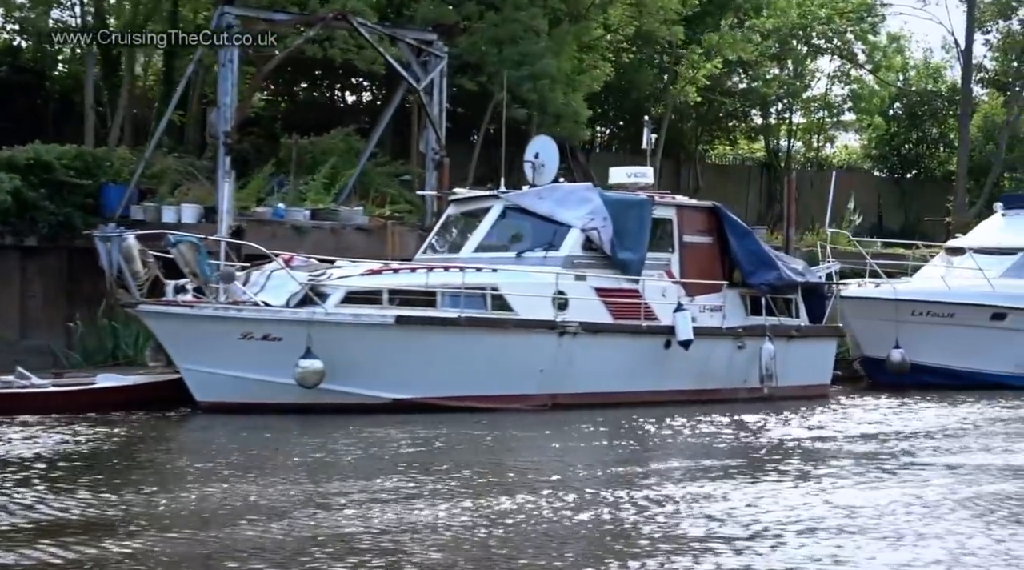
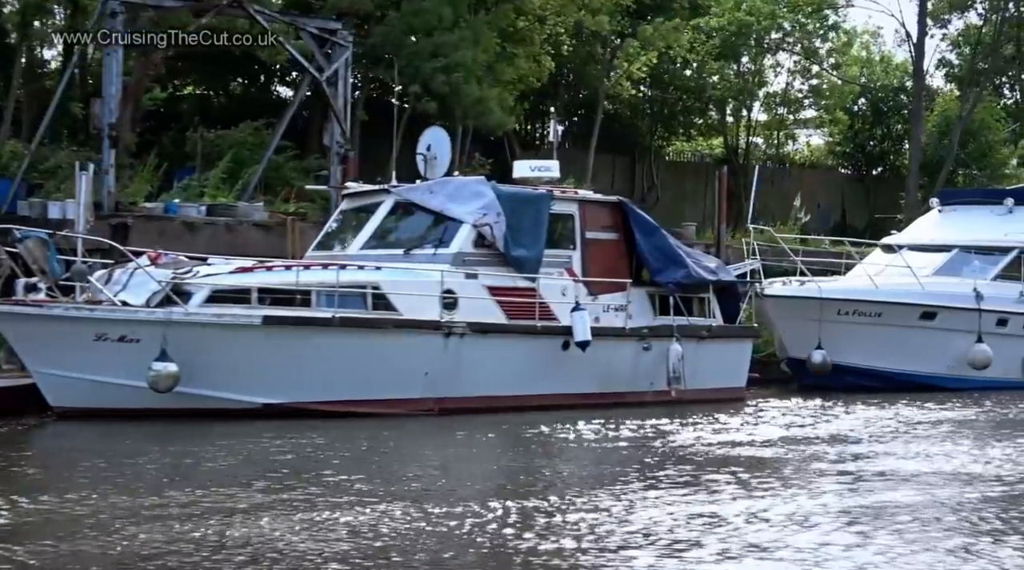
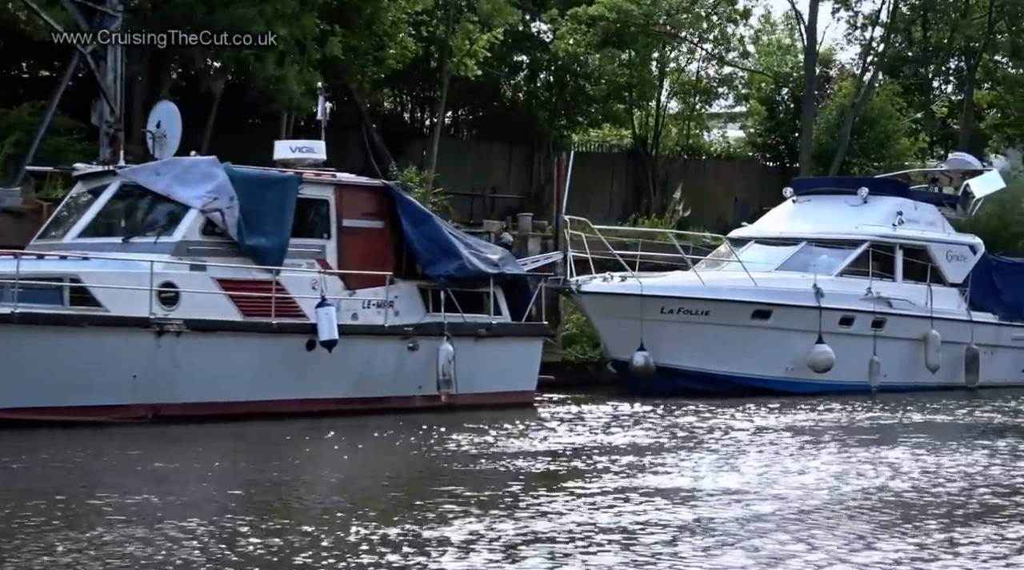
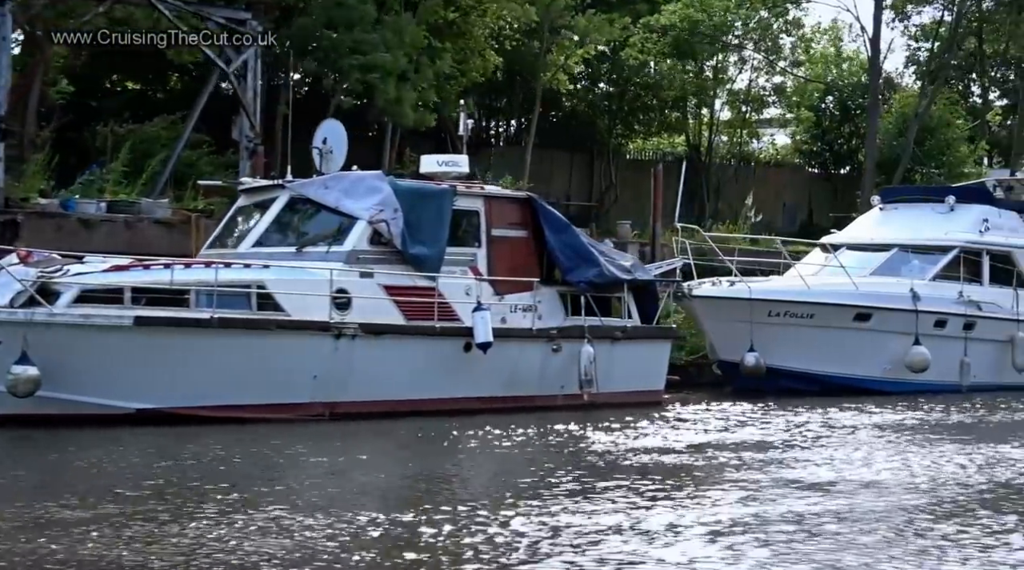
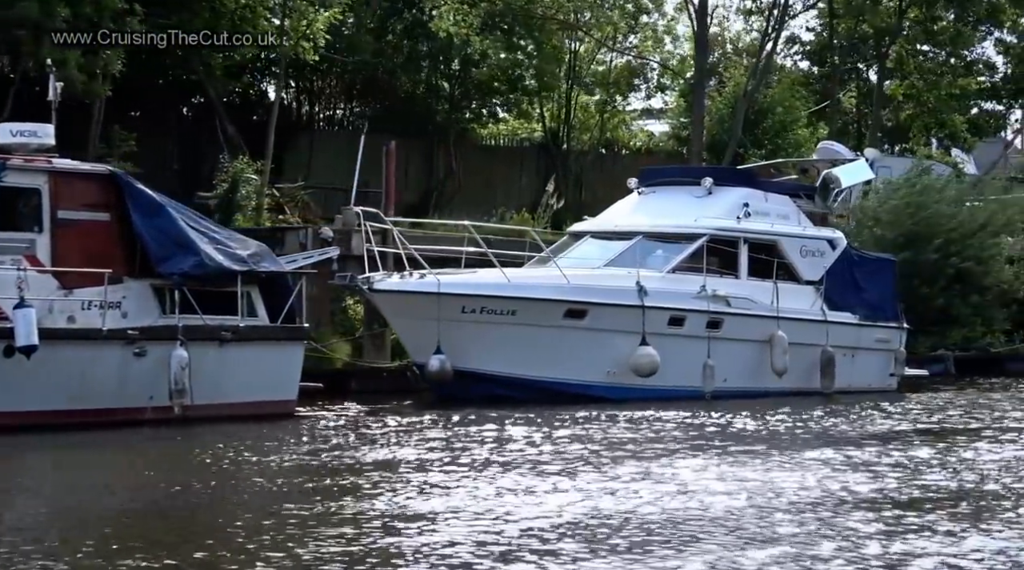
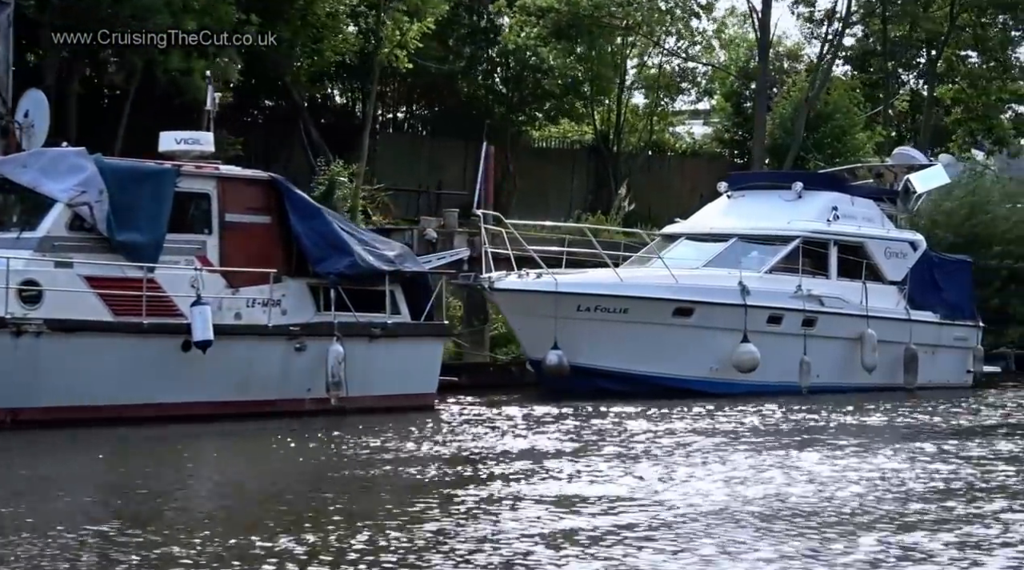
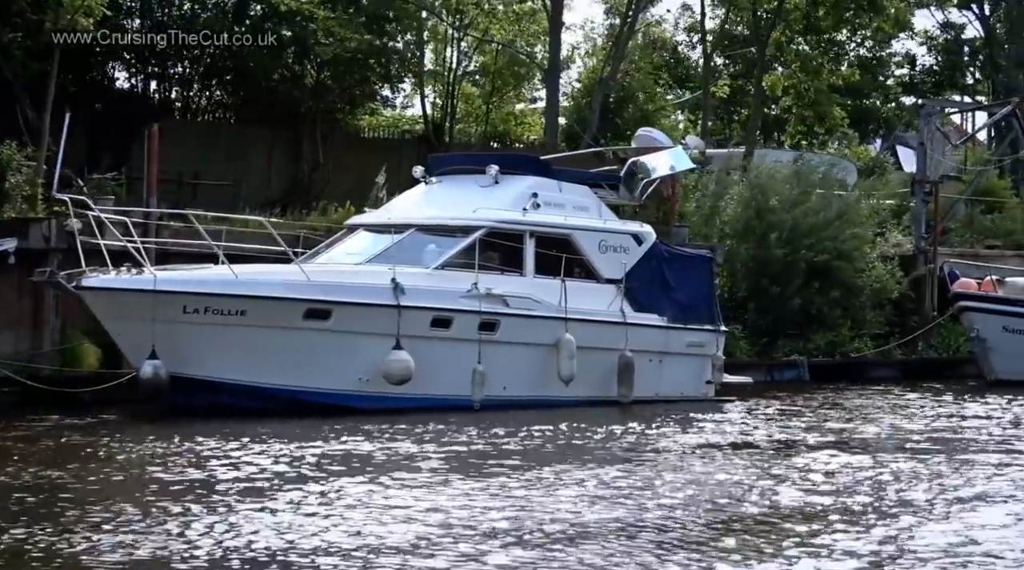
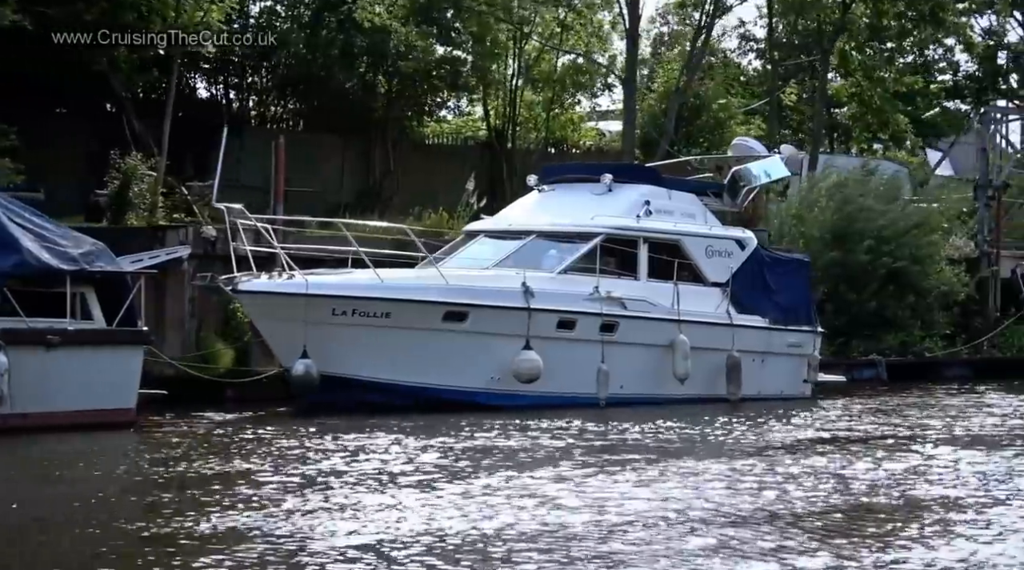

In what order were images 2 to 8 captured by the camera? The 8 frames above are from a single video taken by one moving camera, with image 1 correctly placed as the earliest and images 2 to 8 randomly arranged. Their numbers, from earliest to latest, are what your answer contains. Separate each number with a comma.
2, 4, 3, 6, 5, 8, 7
